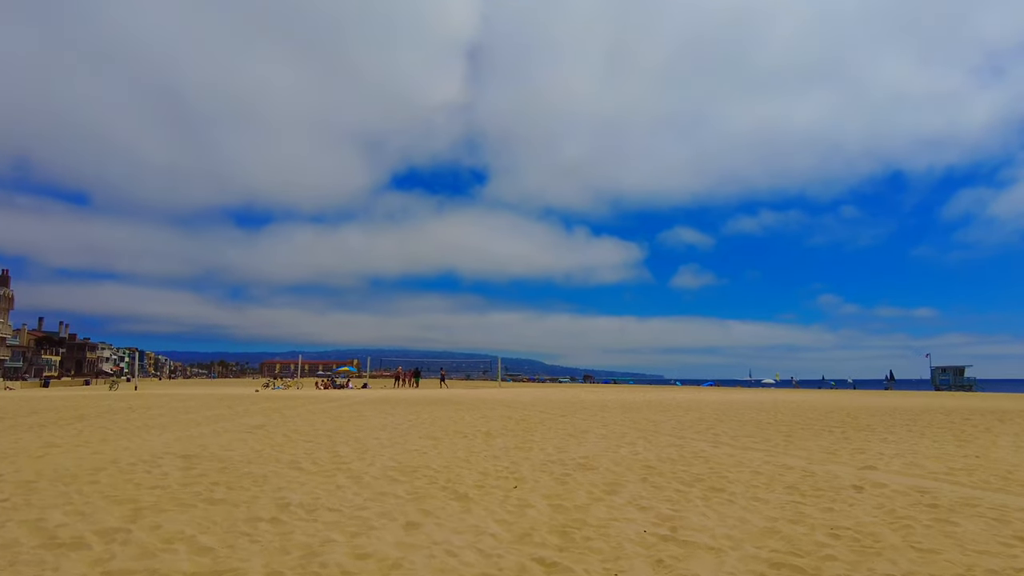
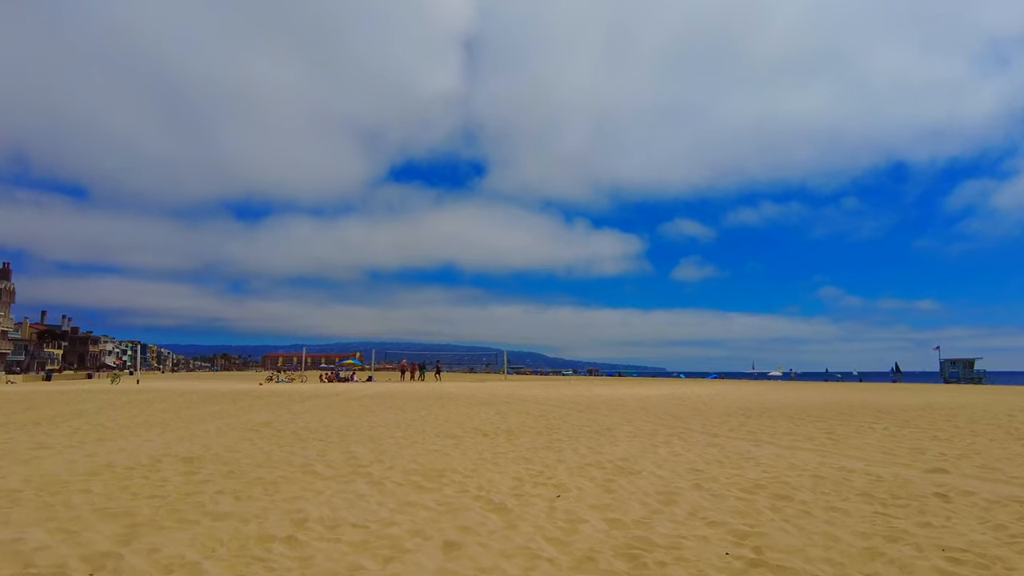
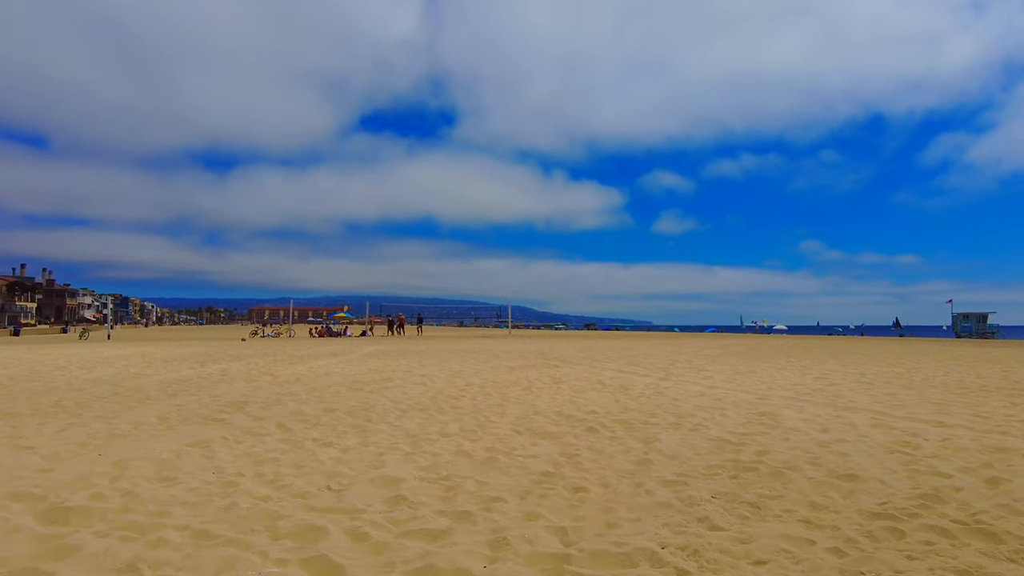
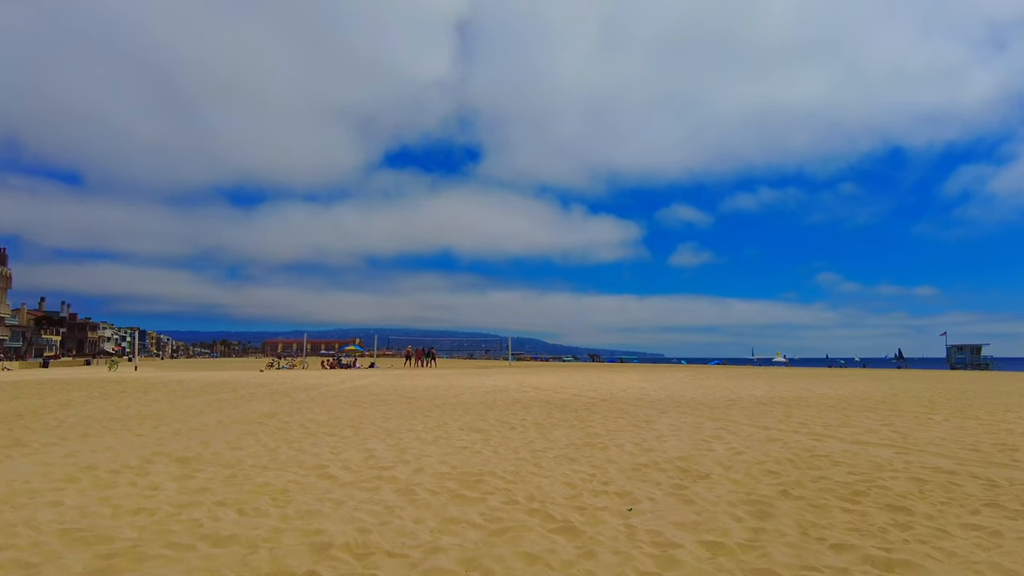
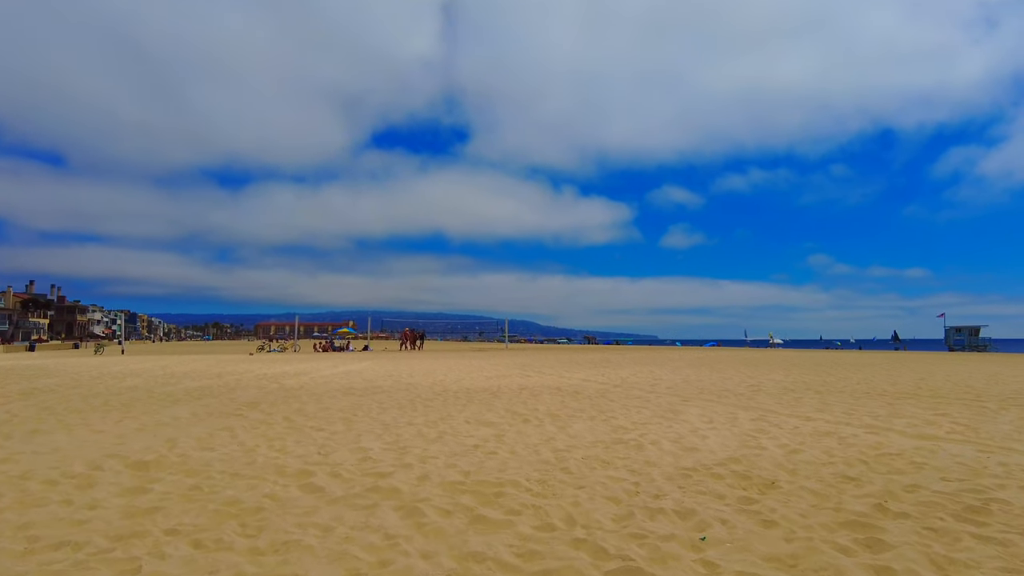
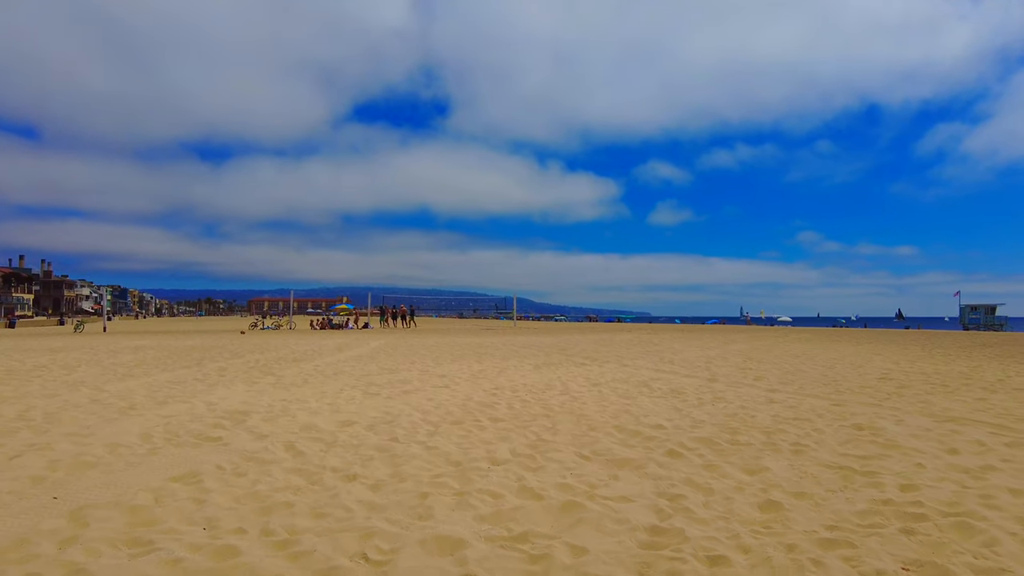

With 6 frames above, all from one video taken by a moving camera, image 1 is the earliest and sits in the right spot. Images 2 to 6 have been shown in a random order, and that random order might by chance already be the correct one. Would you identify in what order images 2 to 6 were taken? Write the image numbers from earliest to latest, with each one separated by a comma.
2, 4, 5, 3, 6
